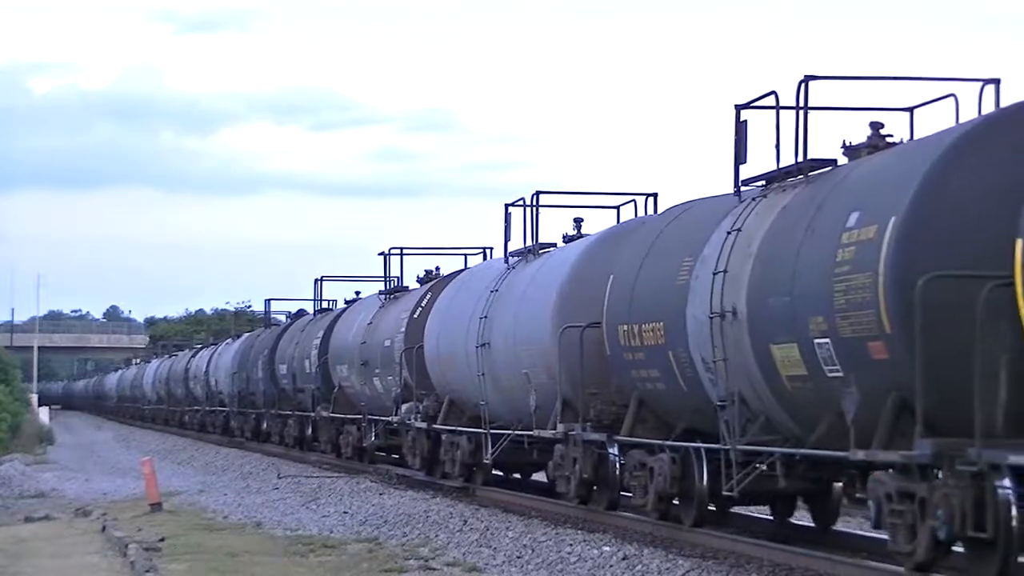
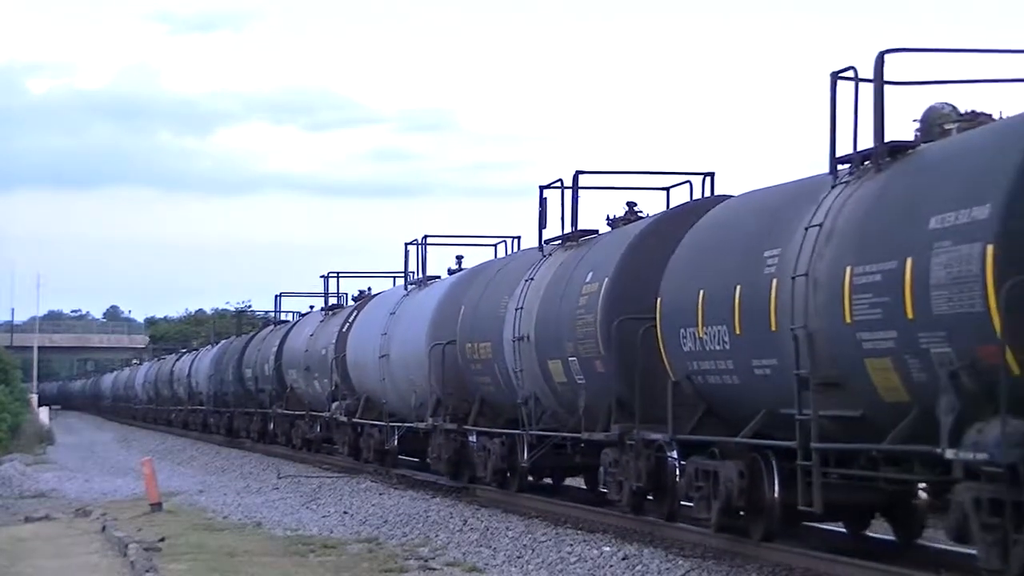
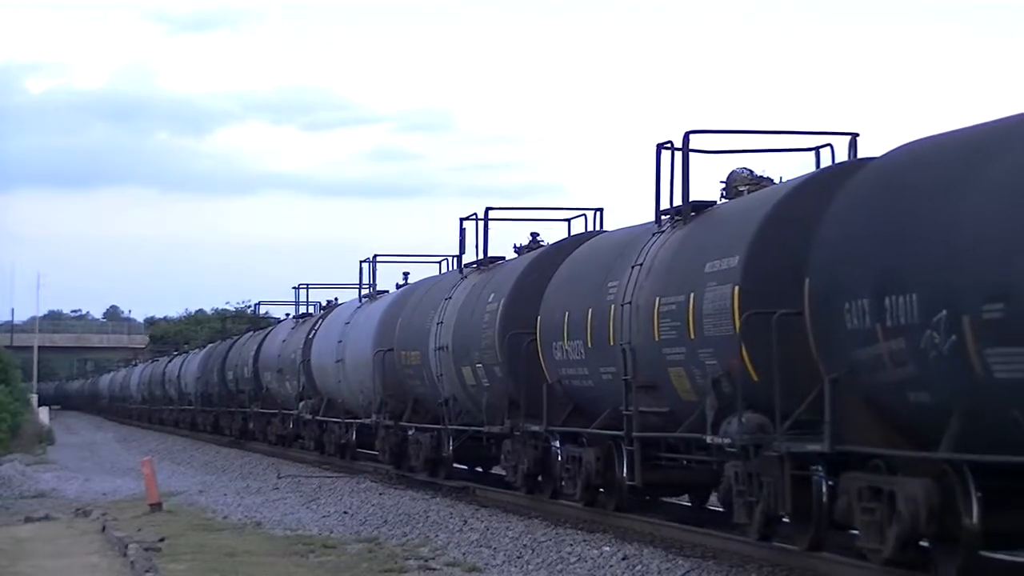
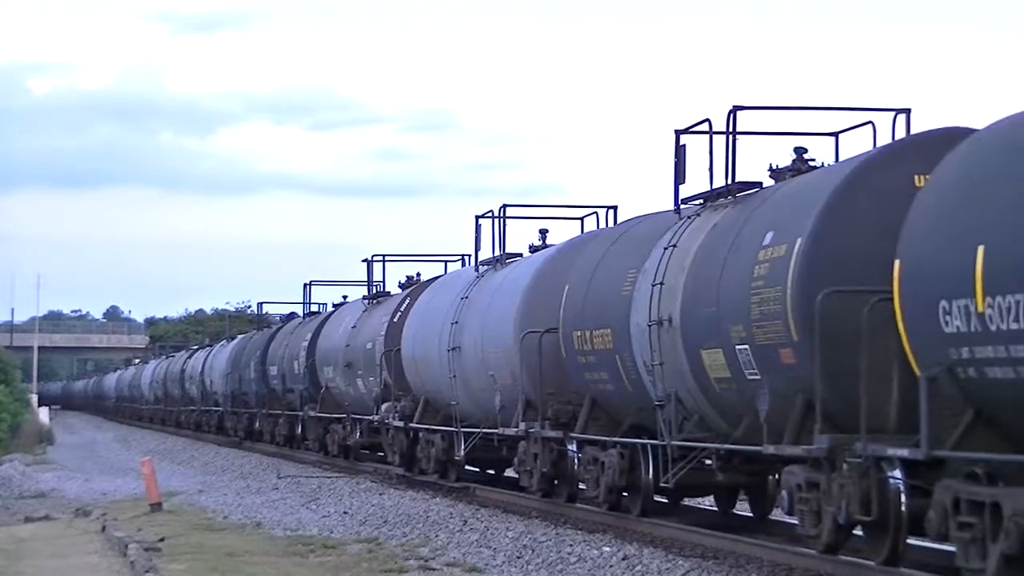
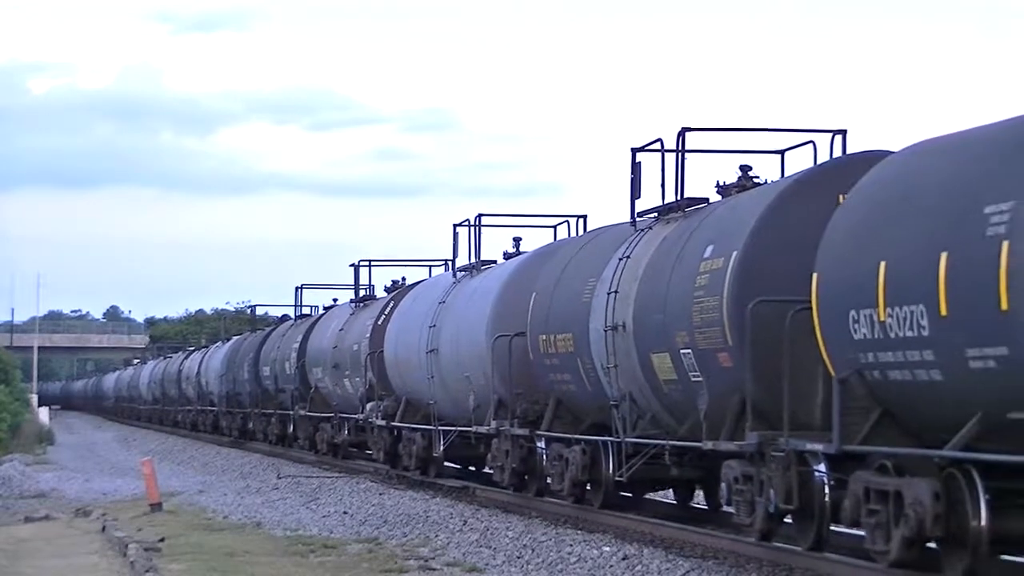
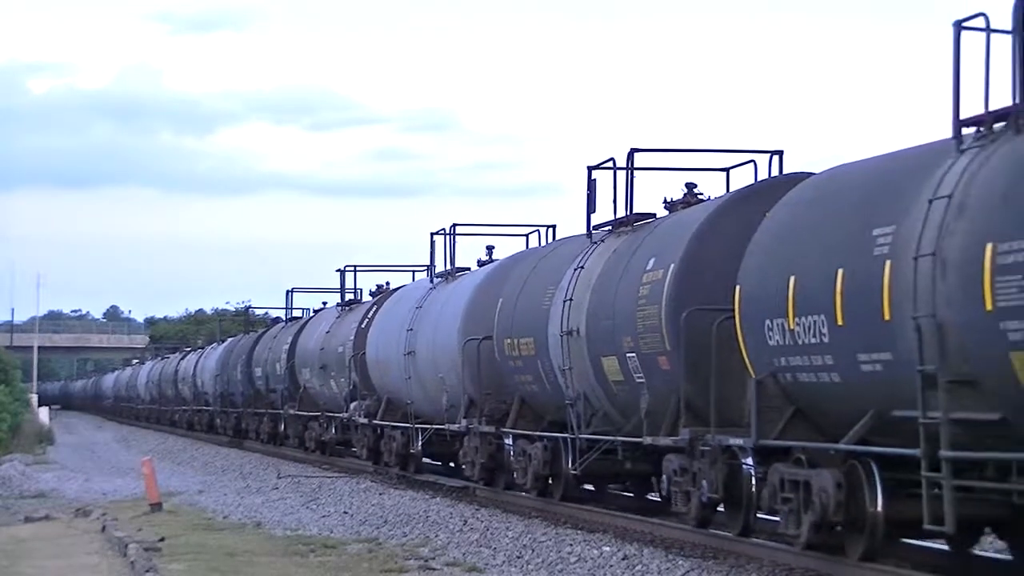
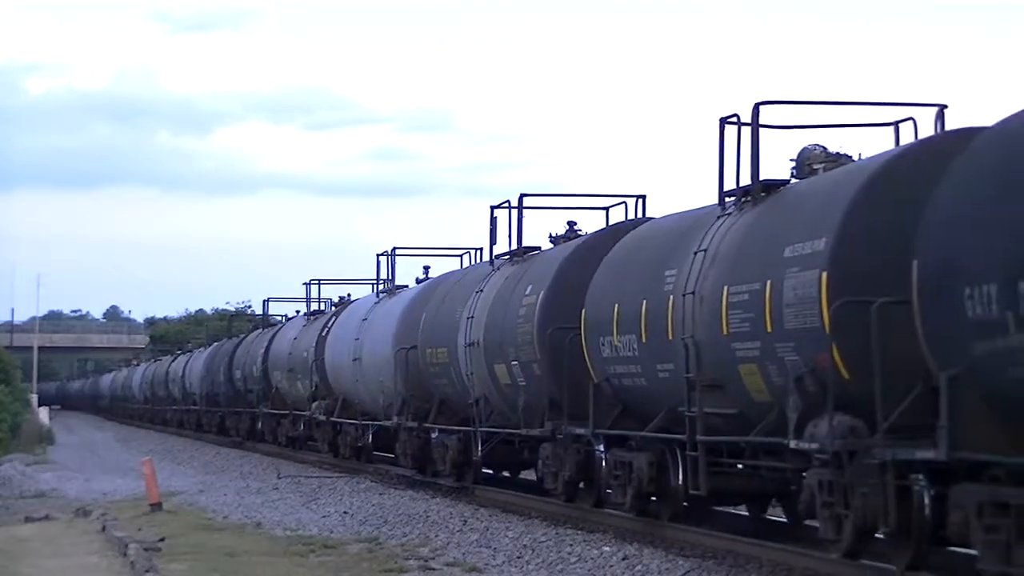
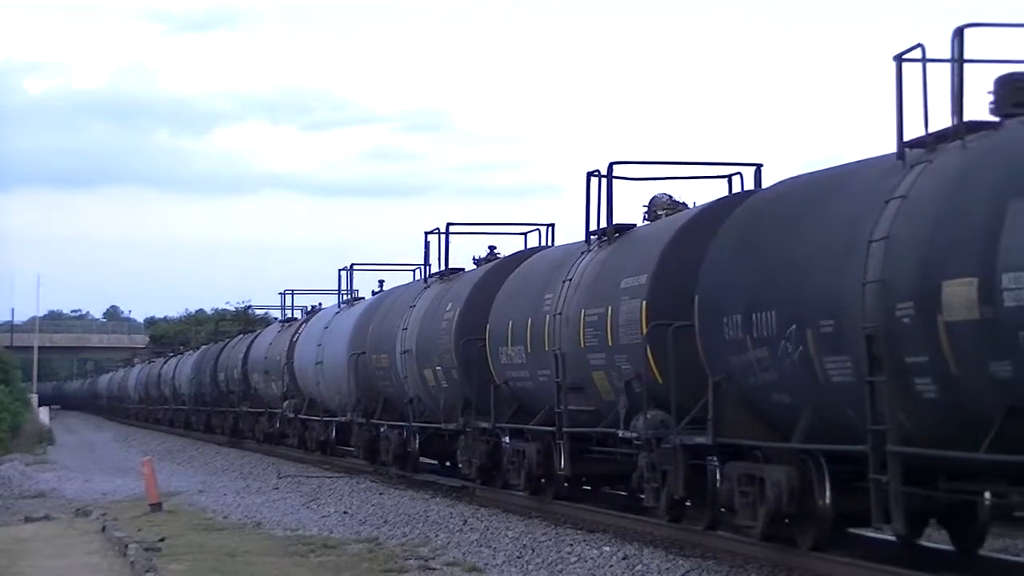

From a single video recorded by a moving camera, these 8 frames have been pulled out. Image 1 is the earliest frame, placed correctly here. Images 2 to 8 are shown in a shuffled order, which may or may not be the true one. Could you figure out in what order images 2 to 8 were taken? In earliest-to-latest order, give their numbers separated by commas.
4, 5, 6, 2, 7, 3, 8
